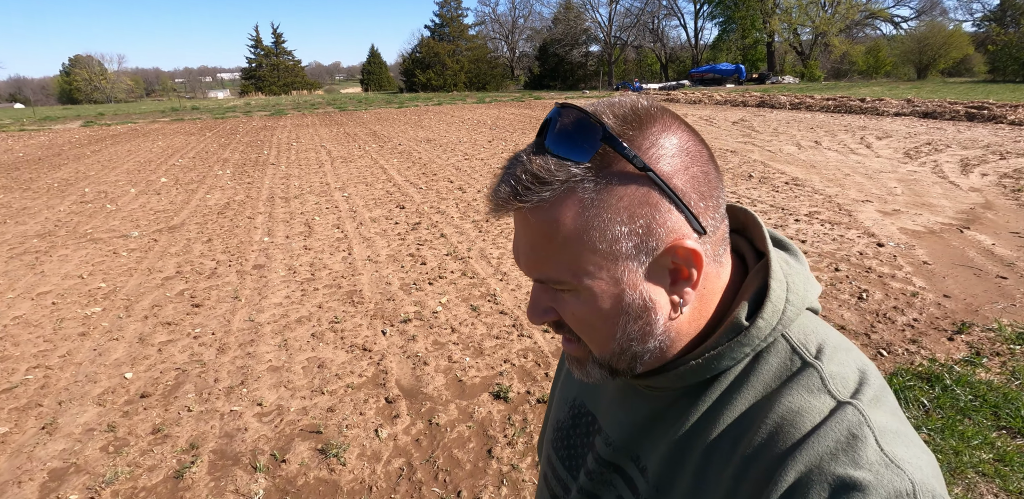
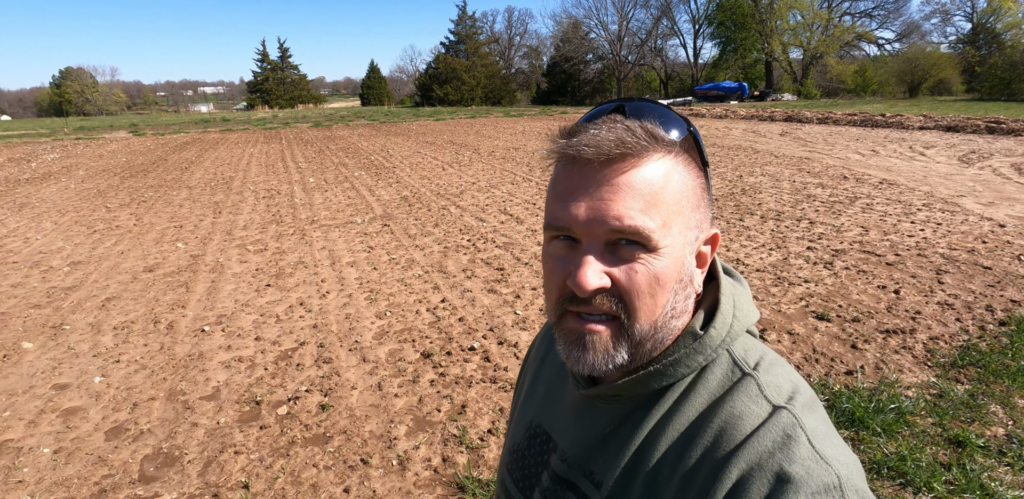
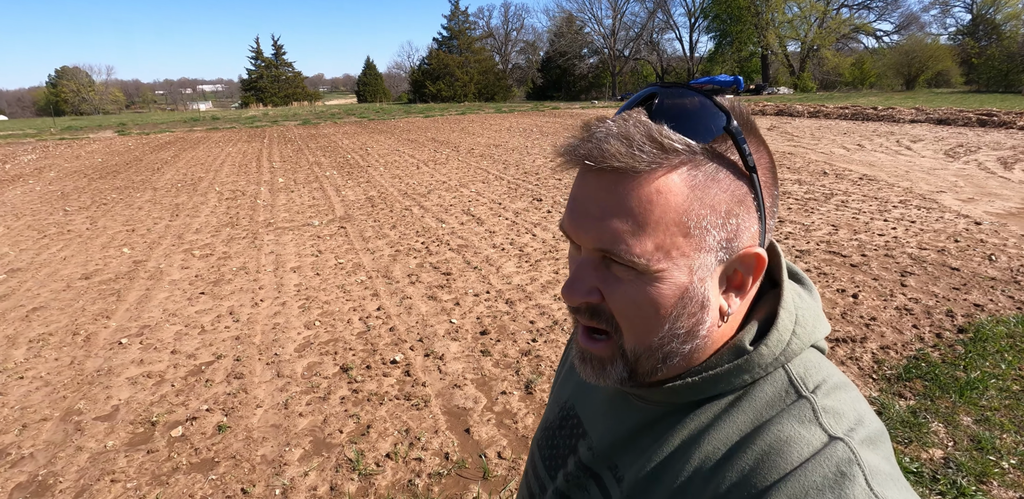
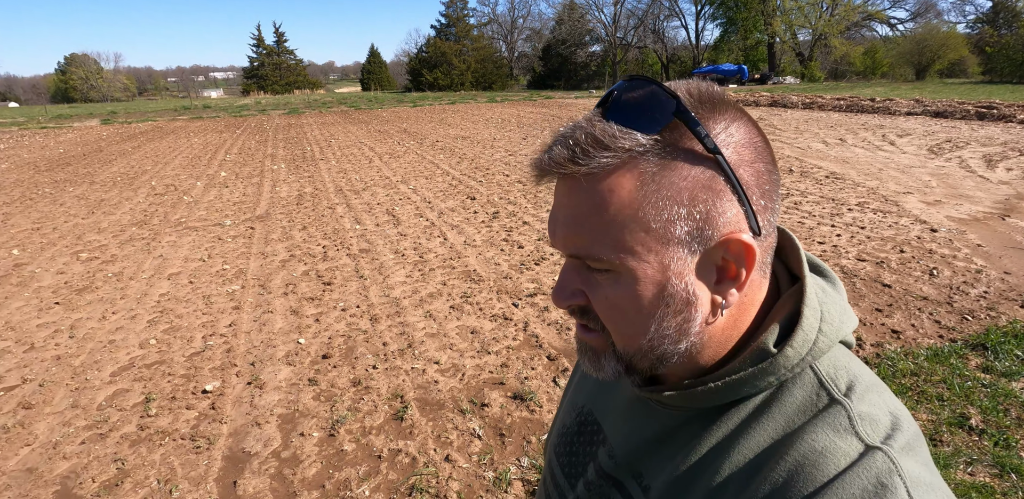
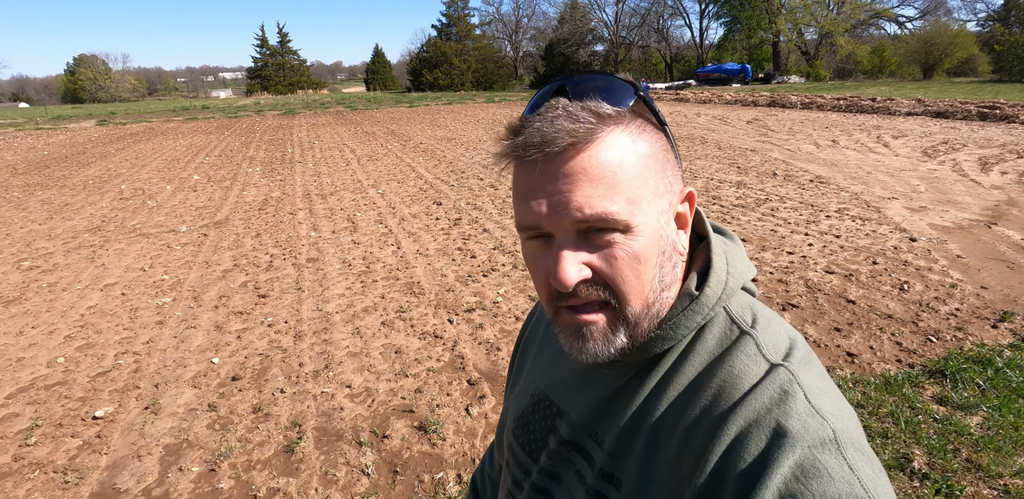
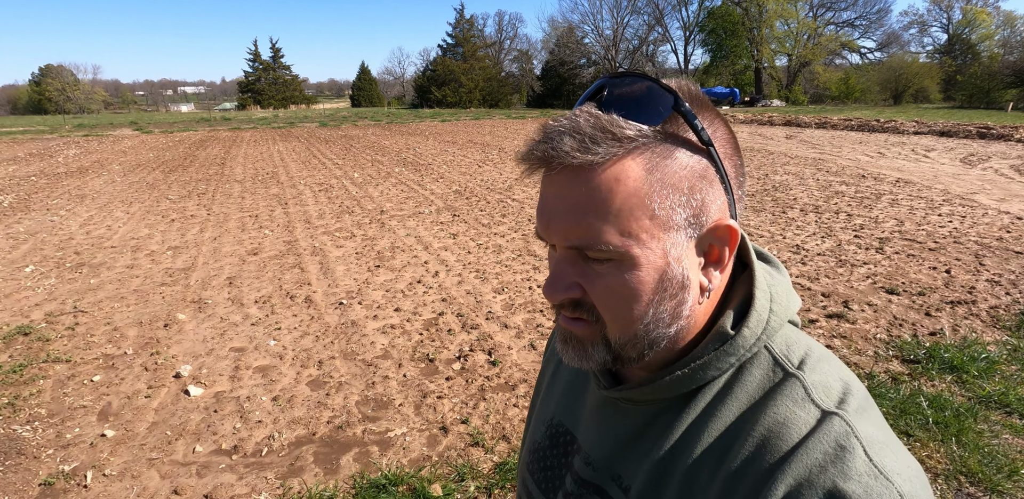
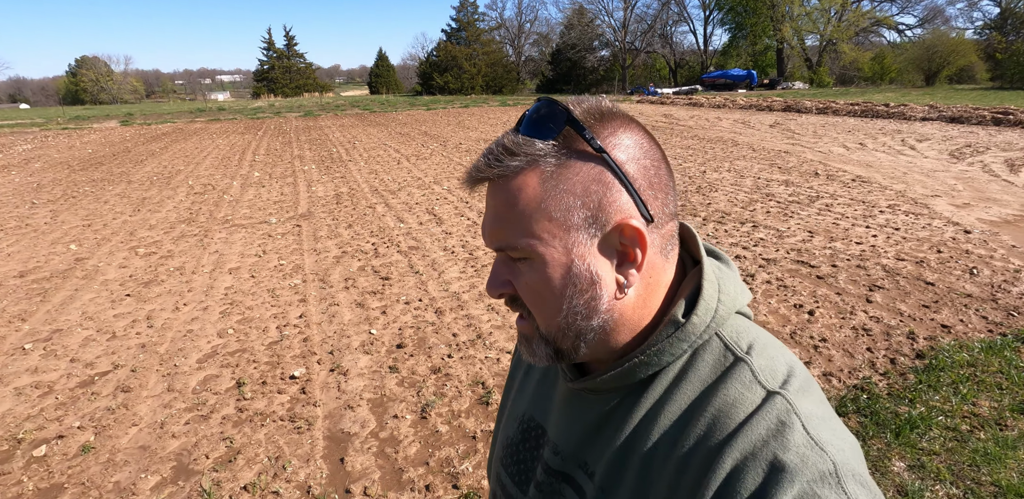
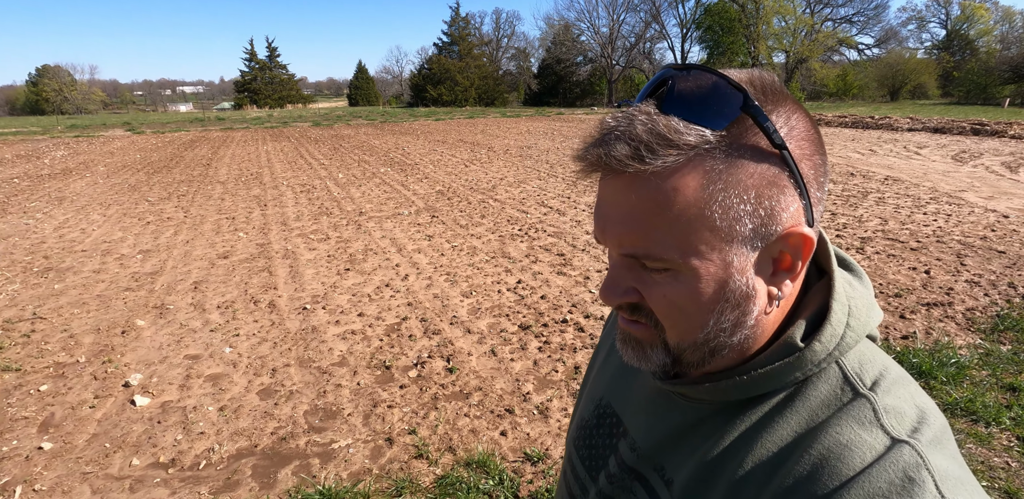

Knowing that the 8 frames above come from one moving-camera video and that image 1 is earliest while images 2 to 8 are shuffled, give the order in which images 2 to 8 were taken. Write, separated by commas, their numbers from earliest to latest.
5, 4, 7, 3, 2, 8, 6
